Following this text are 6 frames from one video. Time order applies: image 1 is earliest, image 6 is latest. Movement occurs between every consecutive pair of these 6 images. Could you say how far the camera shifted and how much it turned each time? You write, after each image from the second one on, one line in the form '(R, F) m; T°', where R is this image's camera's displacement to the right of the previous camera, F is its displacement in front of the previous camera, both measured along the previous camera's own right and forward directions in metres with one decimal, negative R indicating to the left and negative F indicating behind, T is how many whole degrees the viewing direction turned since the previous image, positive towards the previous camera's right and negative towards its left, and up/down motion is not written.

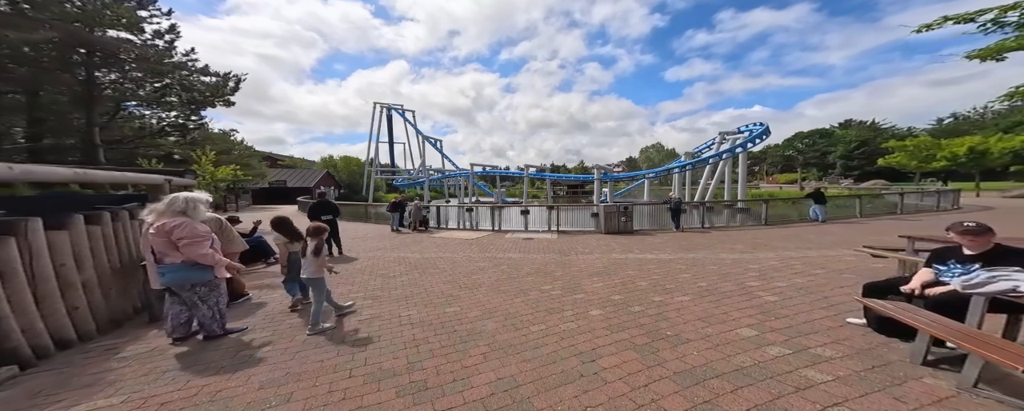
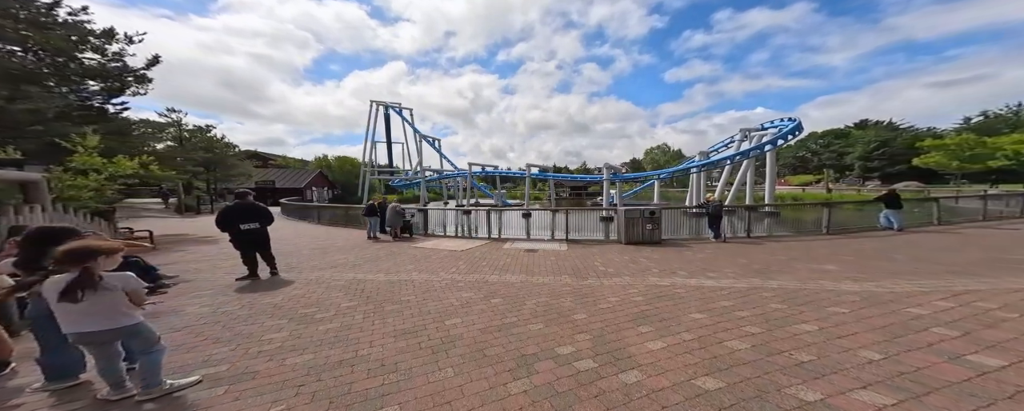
(+0.1, +2.5) m; 0°
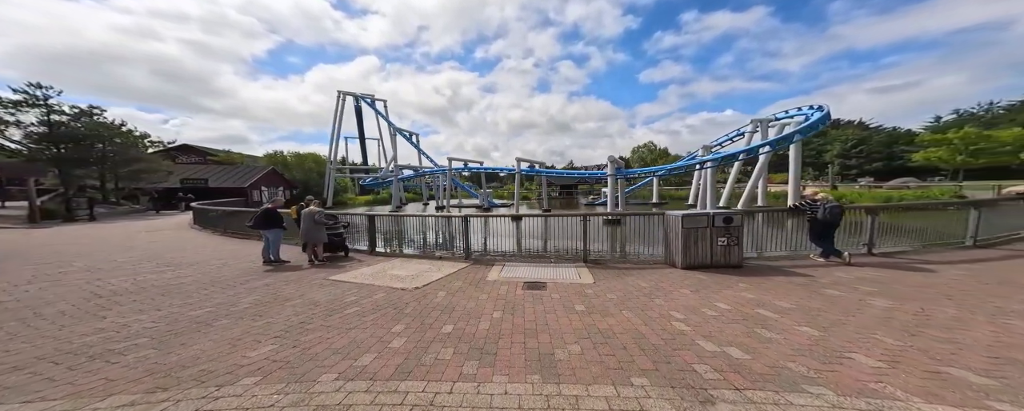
(-0.2, +4.3) m; +5°
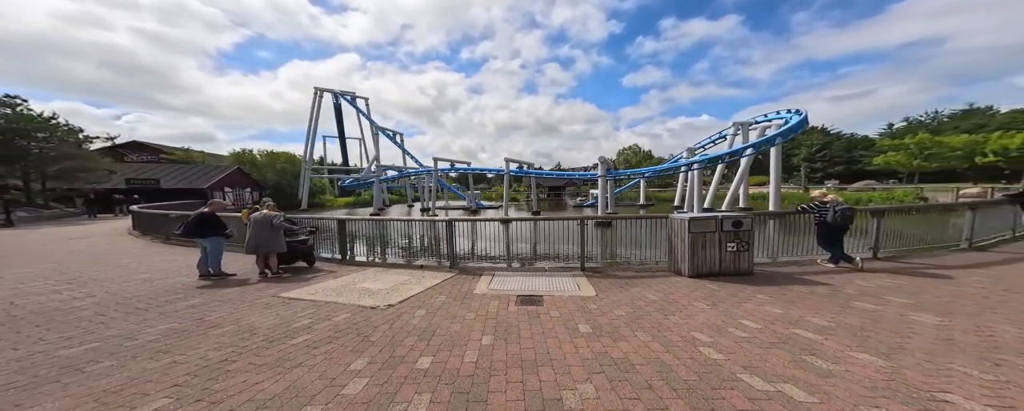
(-0.1, +0.8) m; +4°
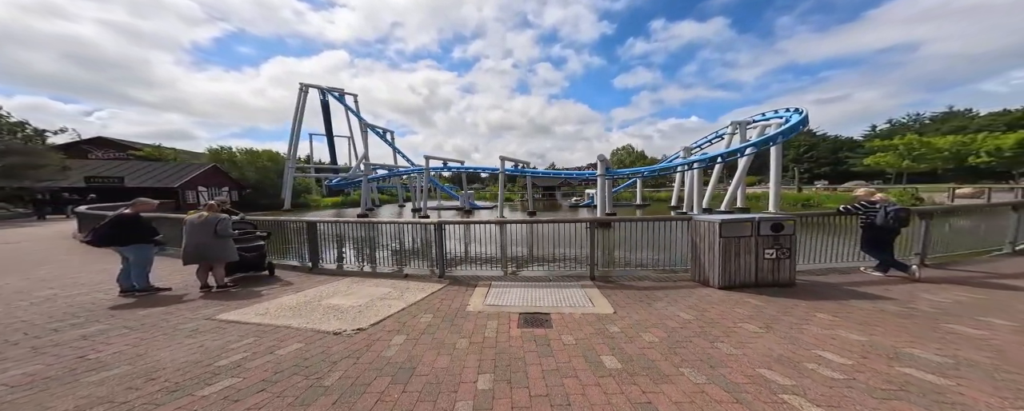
(-0.2, +1.0) m; +2°
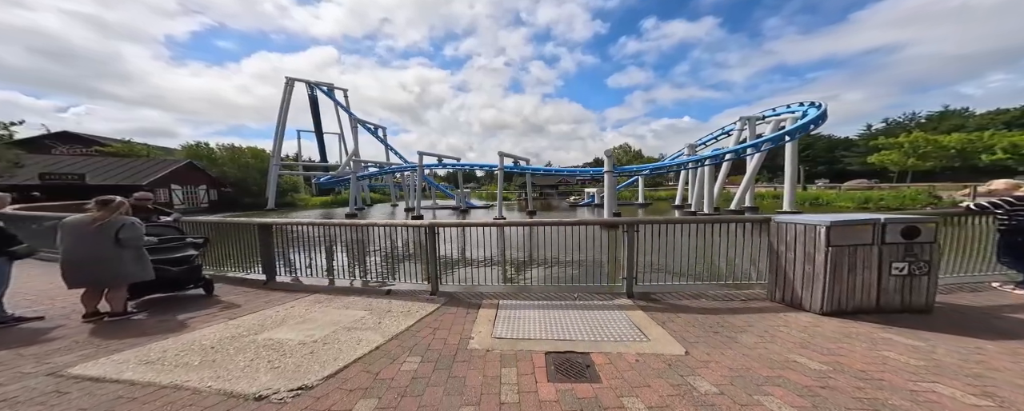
(-0.3, +1.5) m; +1°
